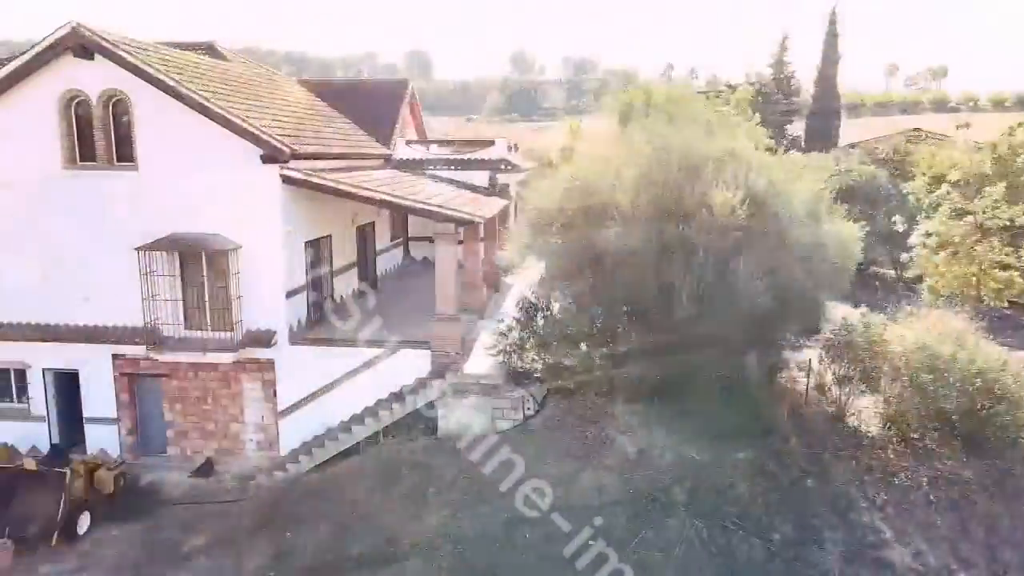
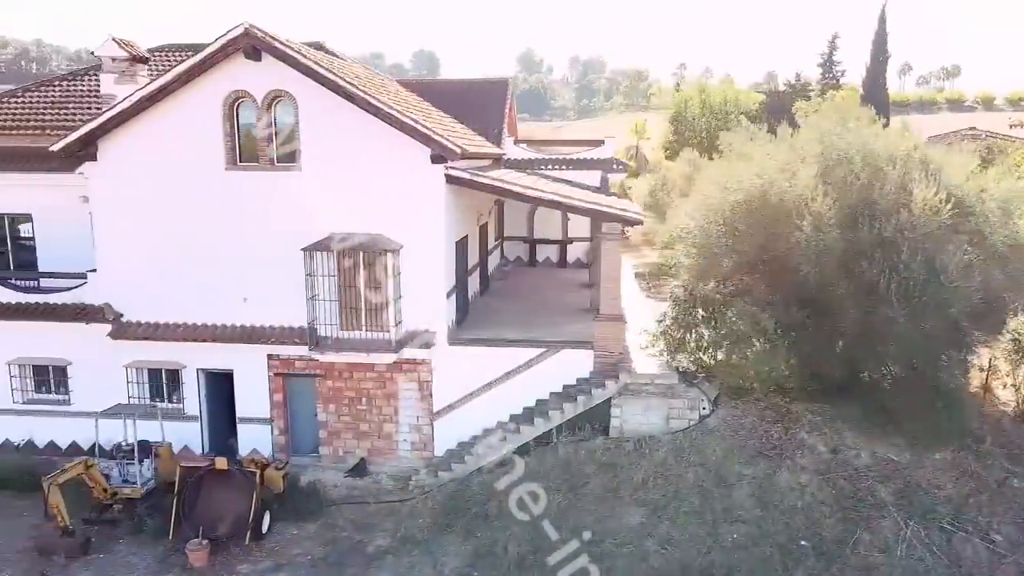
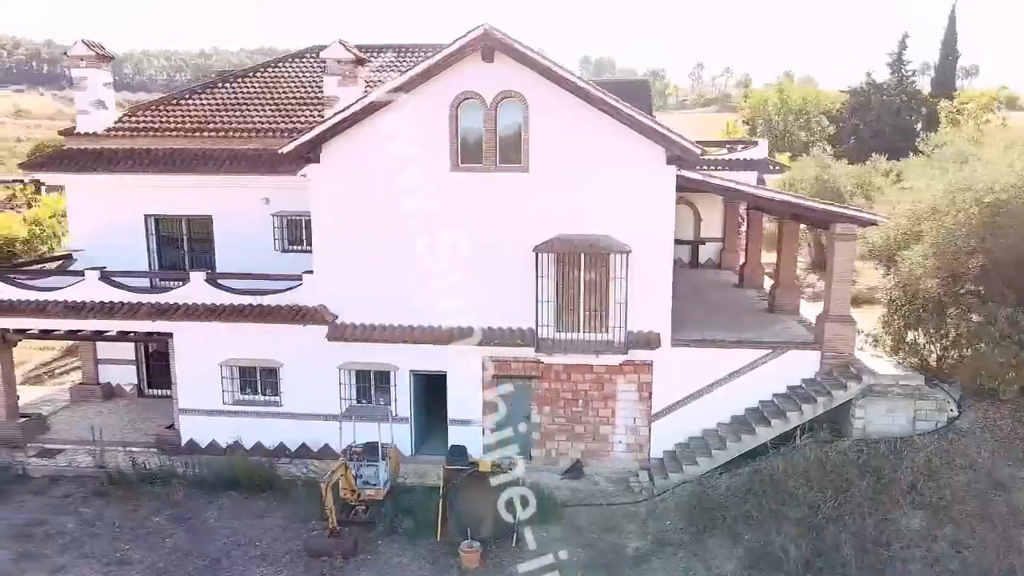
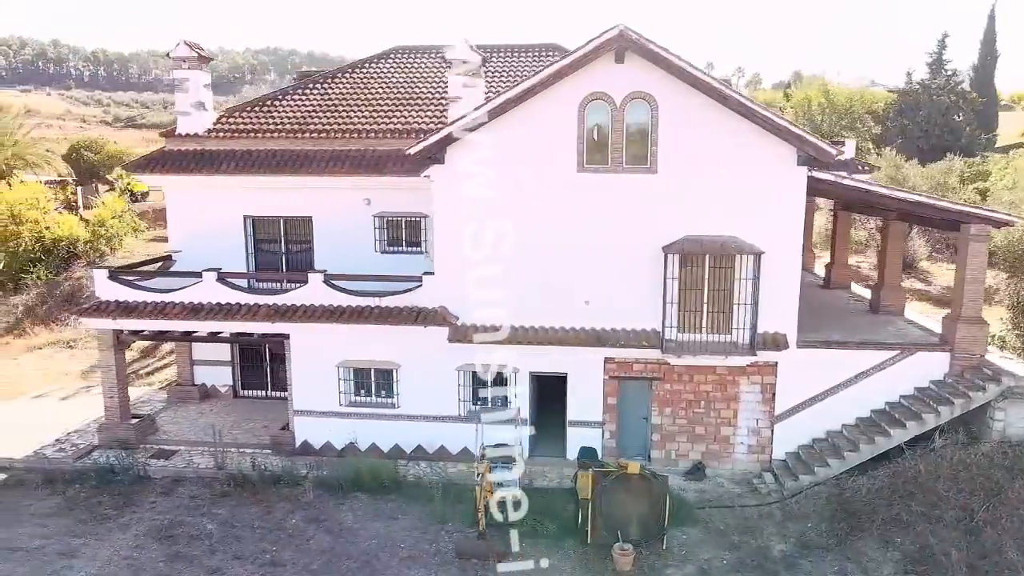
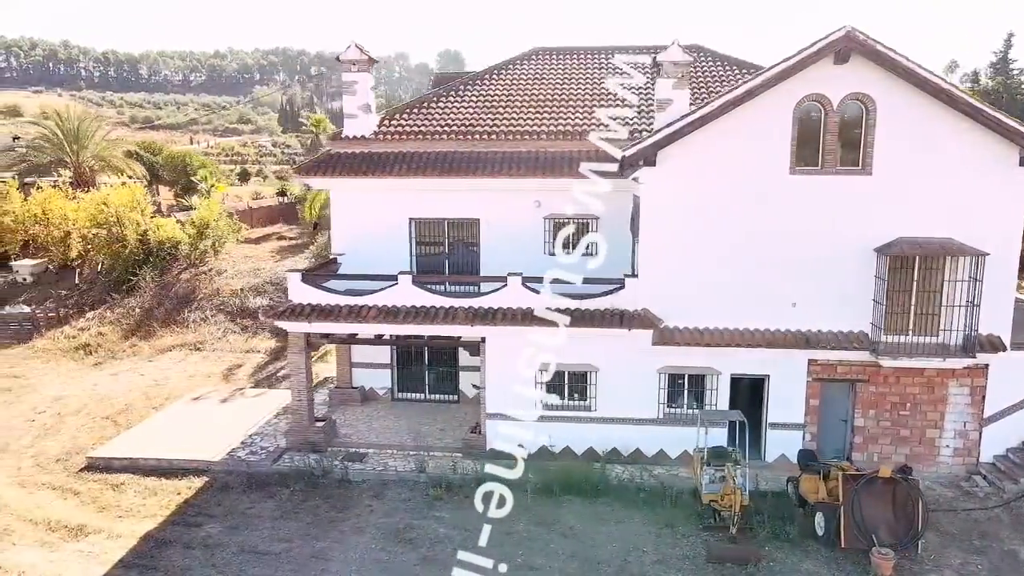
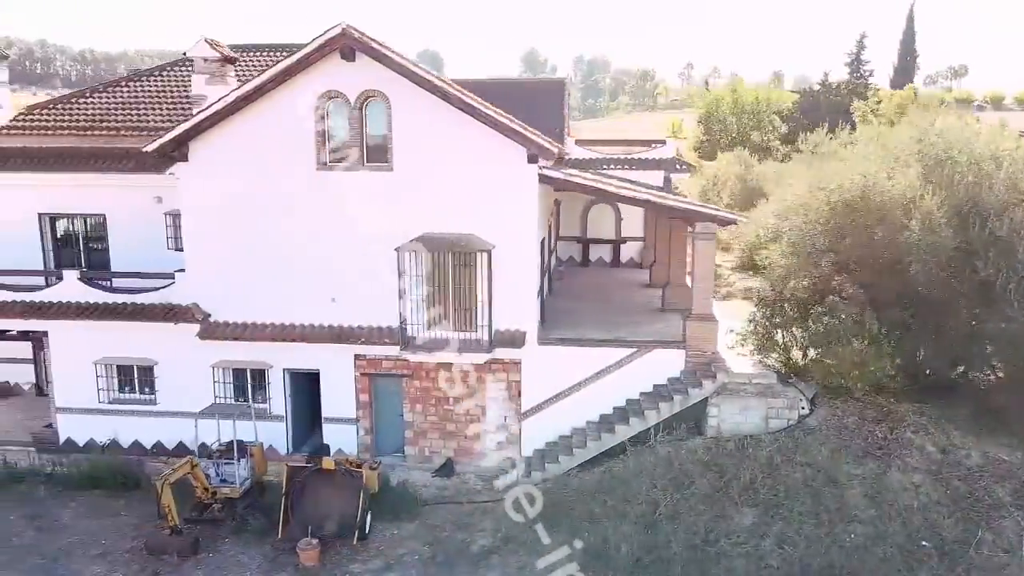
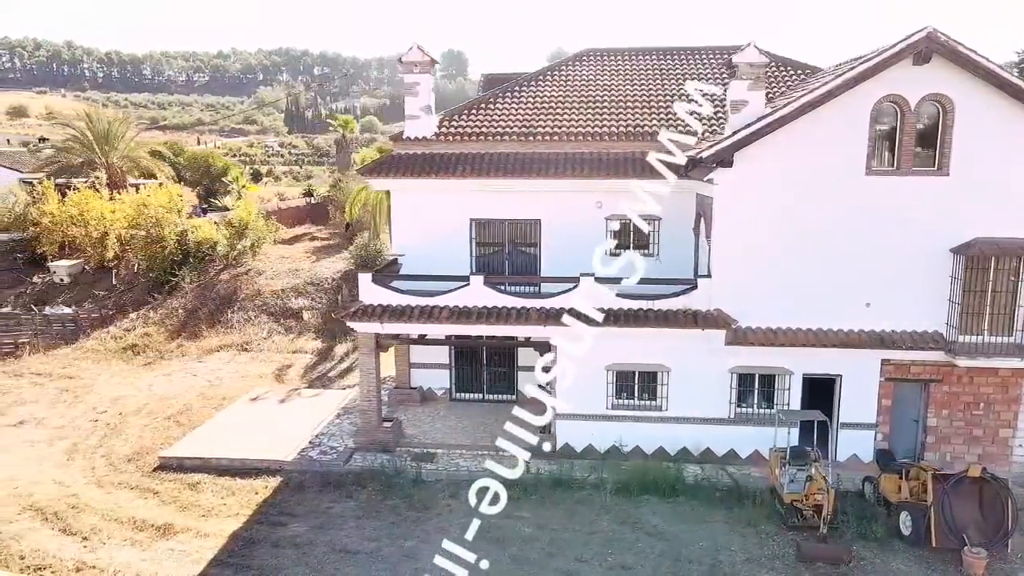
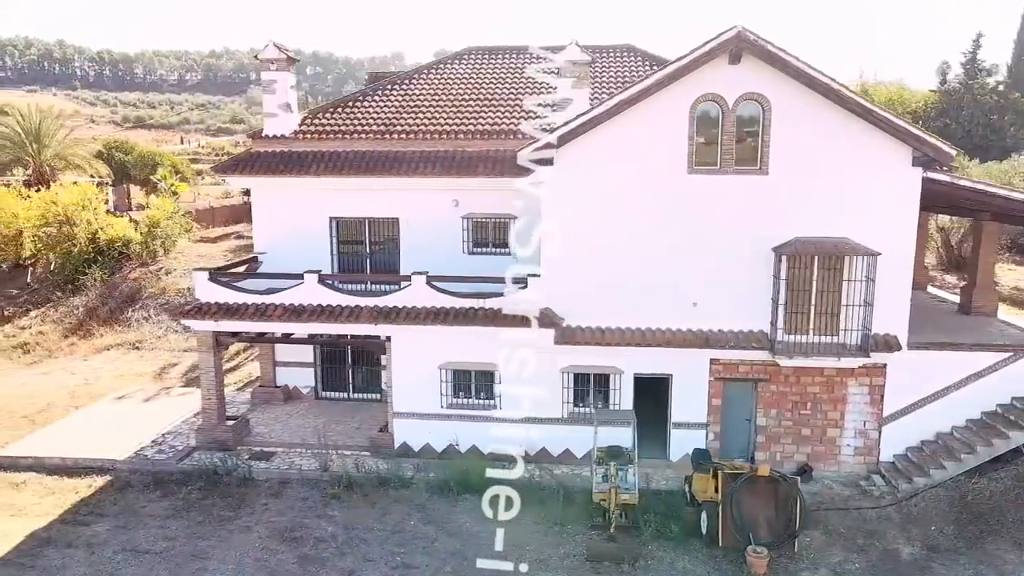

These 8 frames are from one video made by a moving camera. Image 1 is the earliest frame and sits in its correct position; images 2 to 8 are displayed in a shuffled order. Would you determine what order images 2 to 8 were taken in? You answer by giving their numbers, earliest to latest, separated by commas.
2, 6, 3, 4, 8, 5, 7
